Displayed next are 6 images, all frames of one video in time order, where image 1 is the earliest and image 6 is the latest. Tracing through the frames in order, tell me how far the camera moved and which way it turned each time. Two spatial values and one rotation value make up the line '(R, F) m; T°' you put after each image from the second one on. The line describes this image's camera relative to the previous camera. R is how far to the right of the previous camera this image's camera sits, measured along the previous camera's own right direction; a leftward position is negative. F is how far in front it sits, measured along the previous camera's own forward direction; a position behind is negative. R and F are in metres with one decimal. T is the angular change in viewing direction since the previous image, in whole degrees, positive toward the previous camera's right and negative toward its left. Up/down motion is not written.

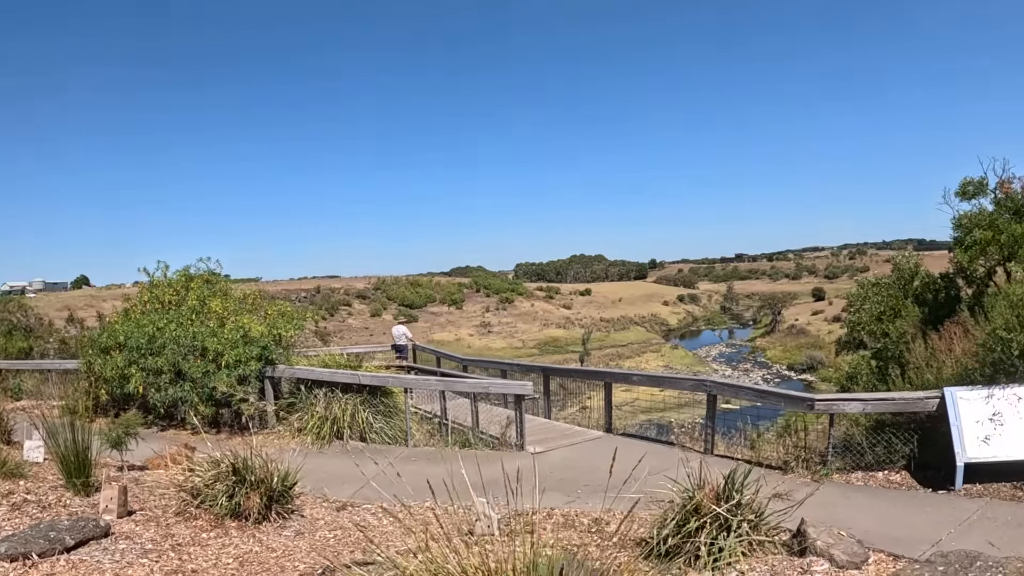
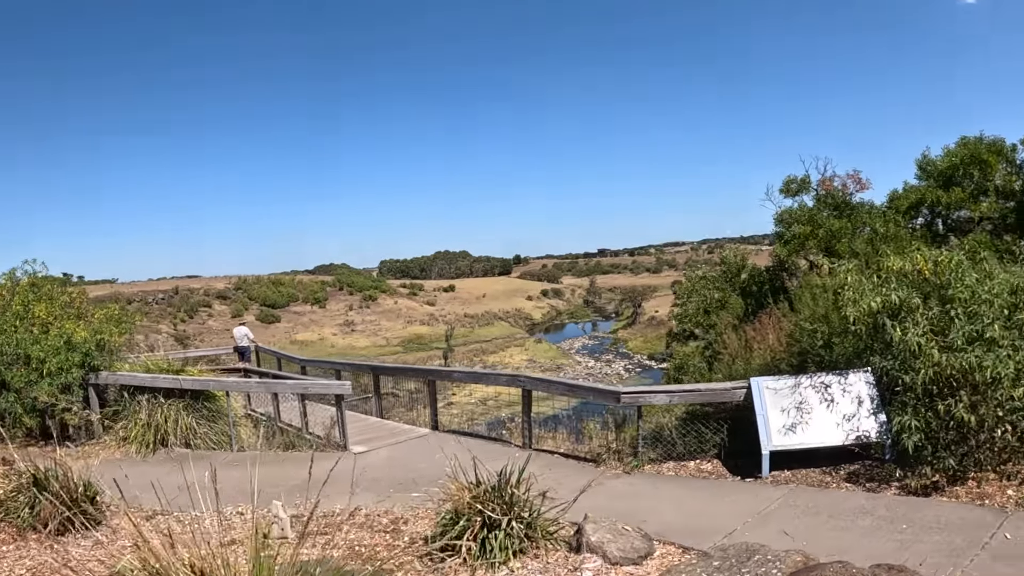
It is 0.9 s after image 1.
(+1.3, +0.2) m; +4°
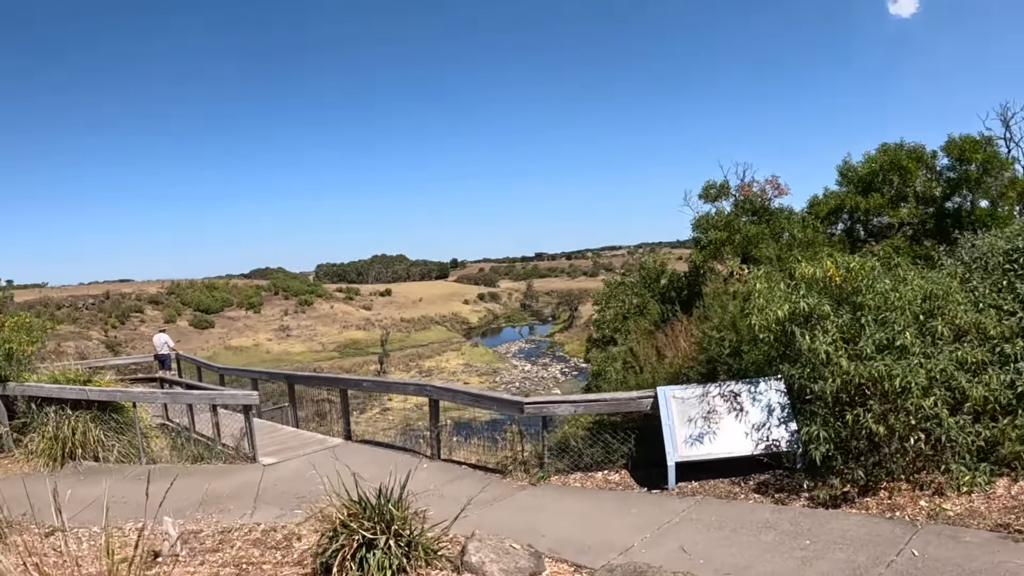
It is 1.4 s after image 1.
(+0.7, +0.2) m; +1°
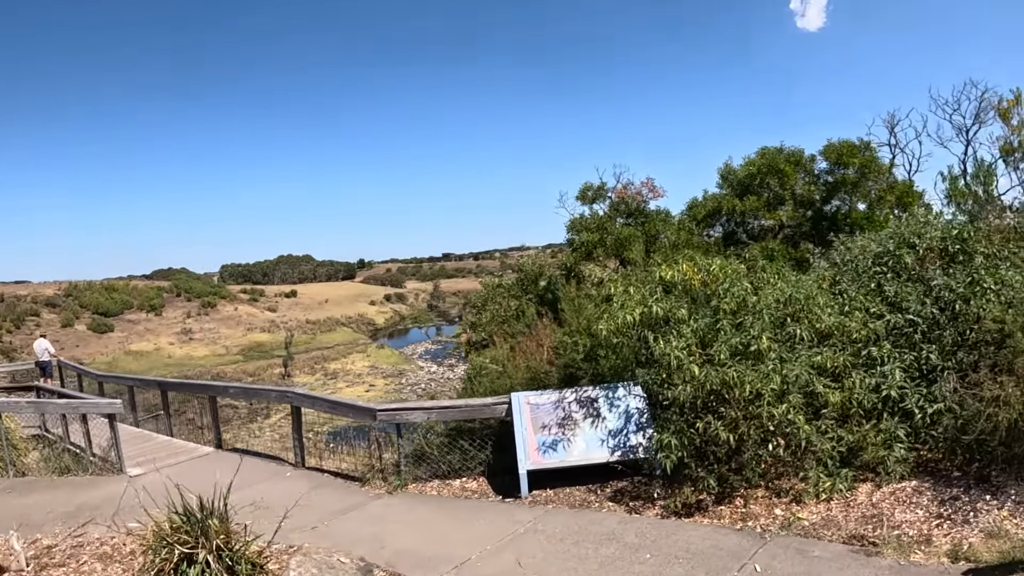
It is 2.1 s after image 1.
(+1.0, 0.0) m; +2°
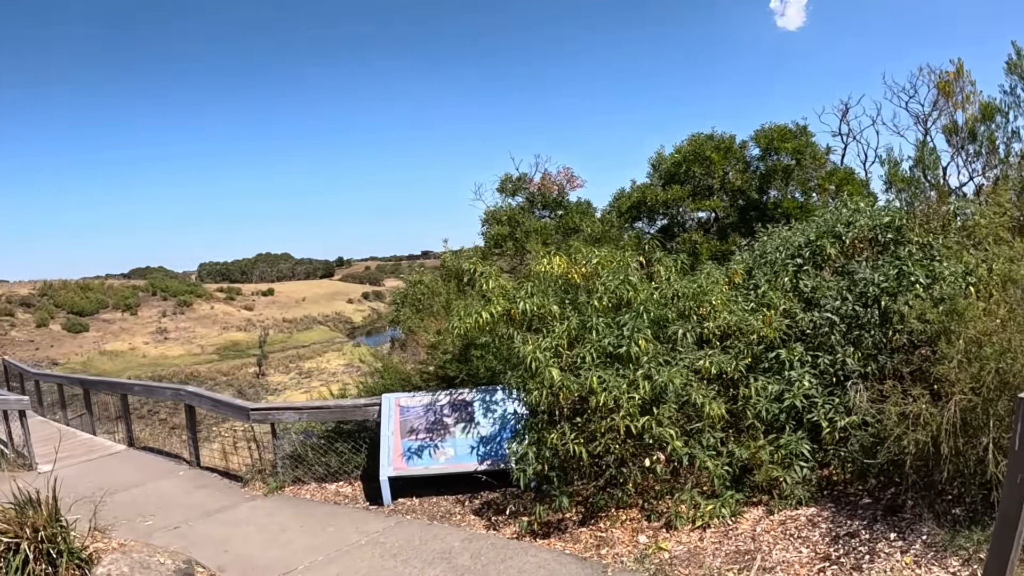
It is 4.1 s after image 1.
(+1.4, +0.3) m; -5°
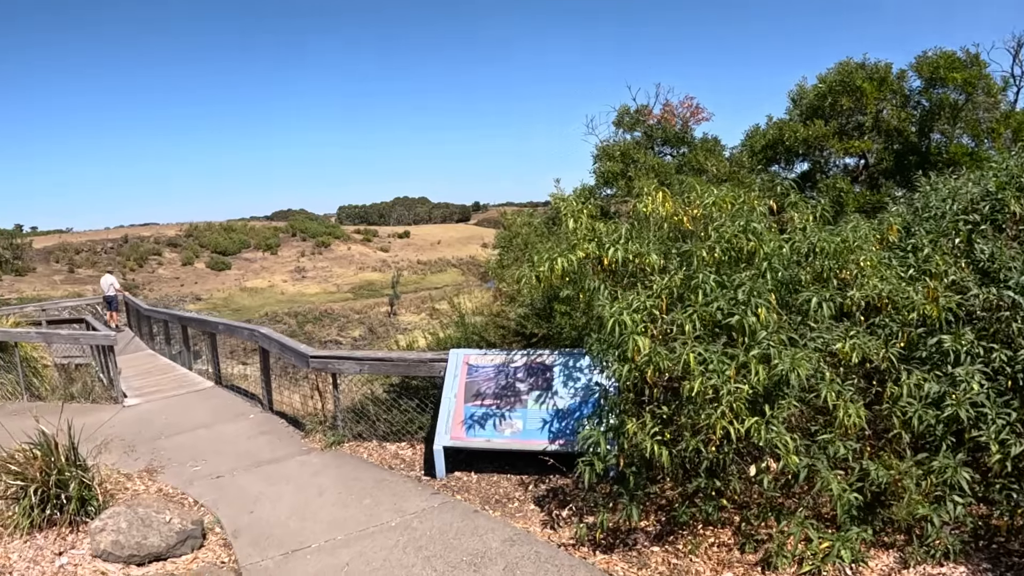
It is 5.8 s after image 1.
(+0.5, +1.1) m; -13°
